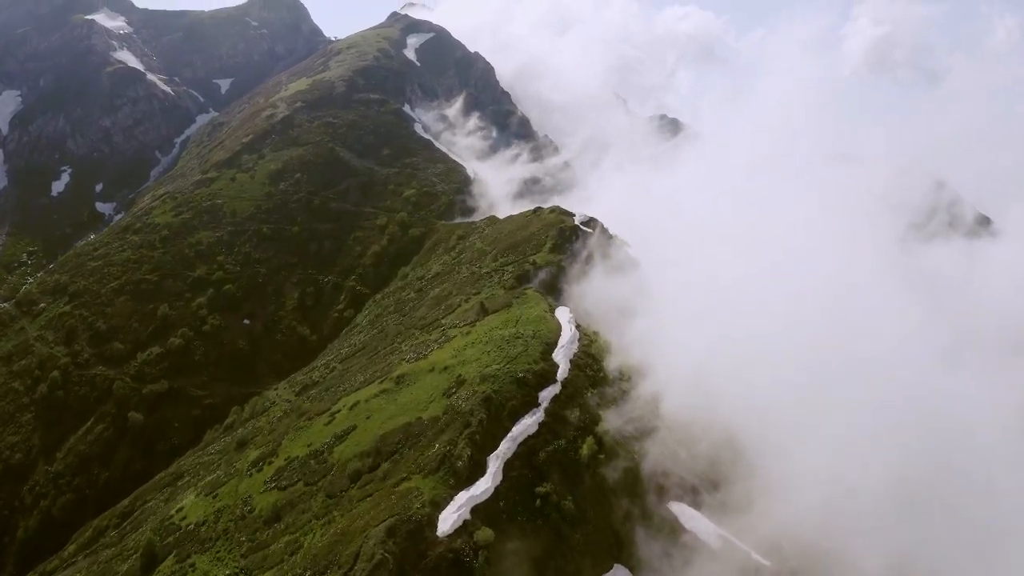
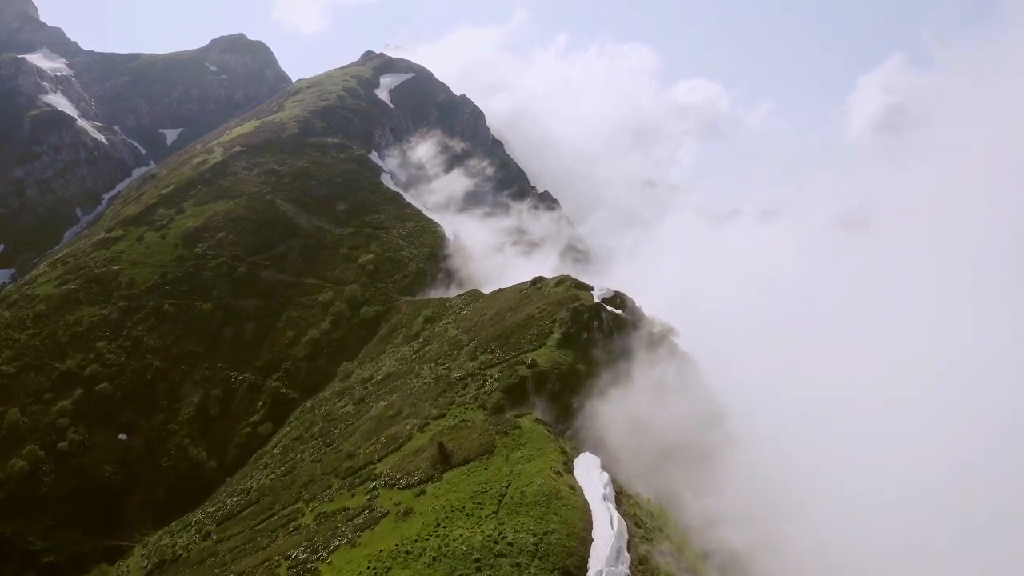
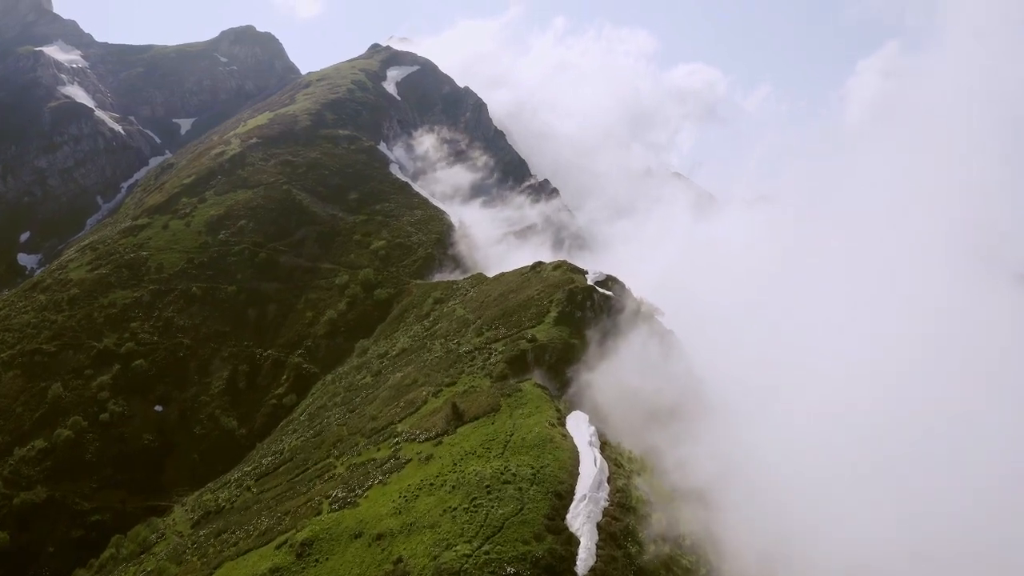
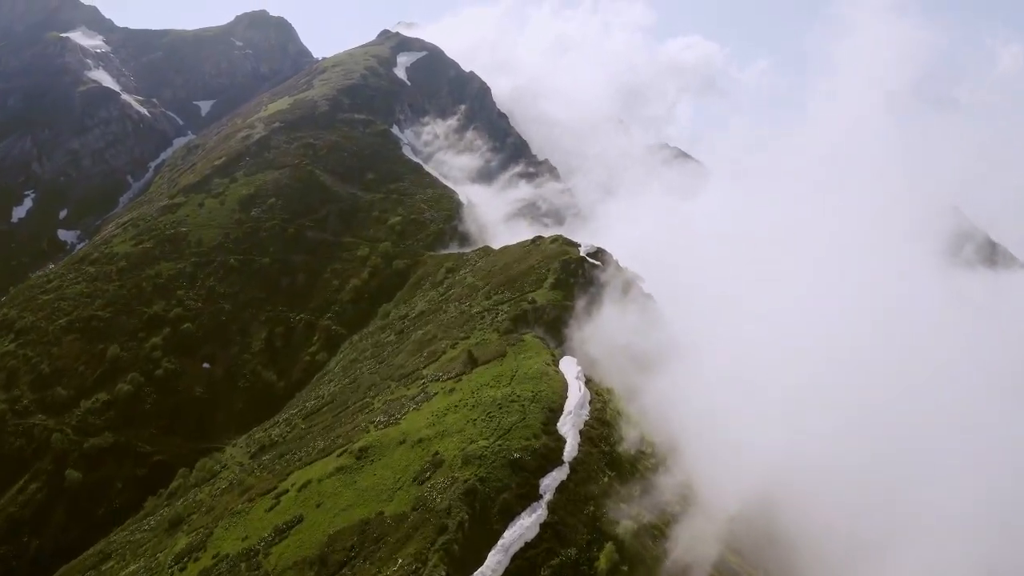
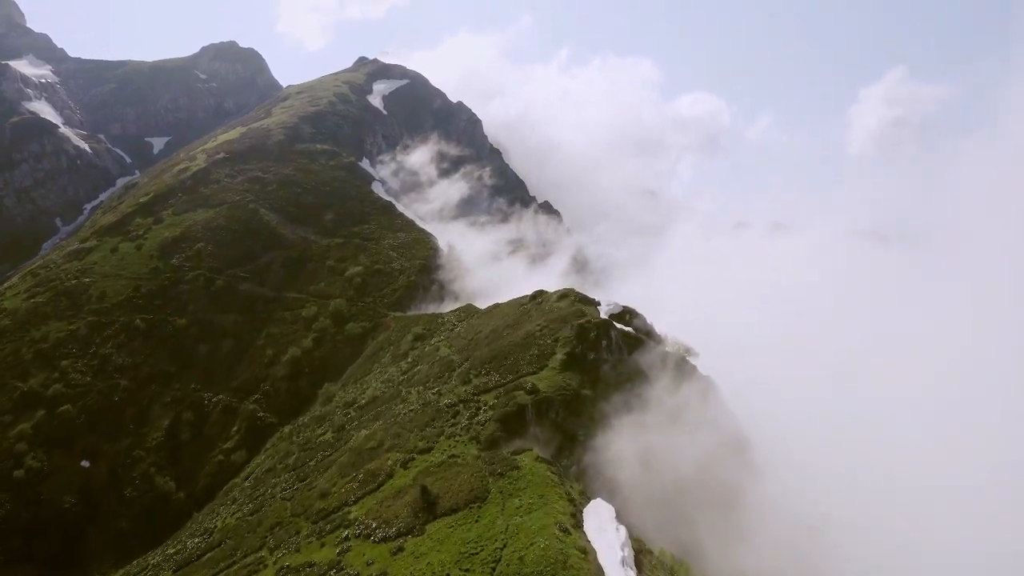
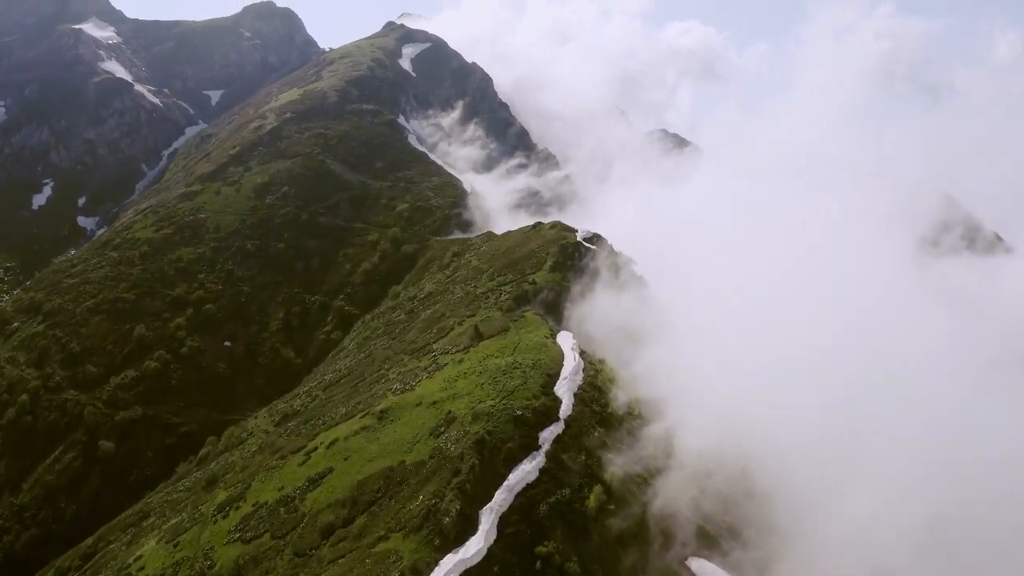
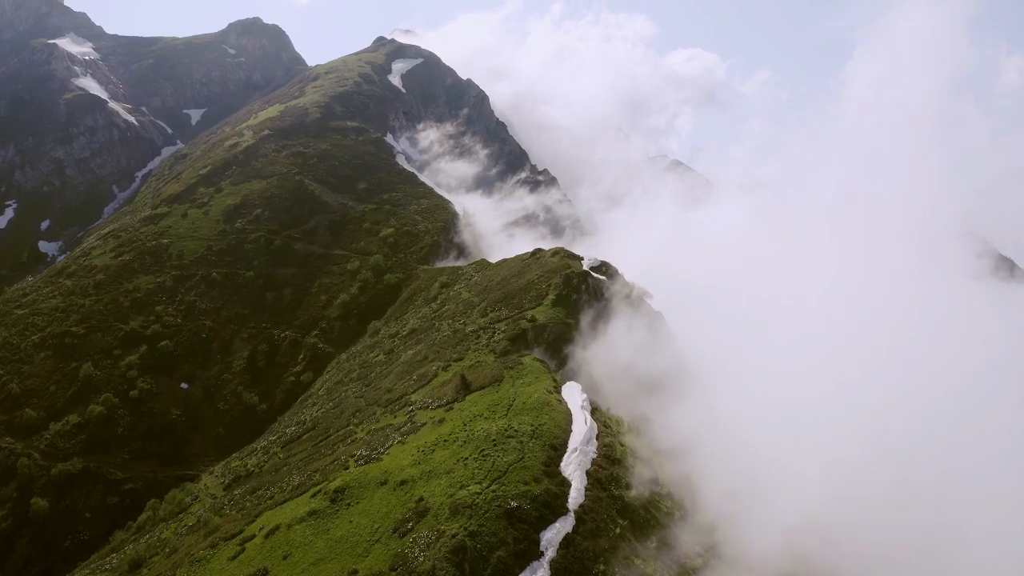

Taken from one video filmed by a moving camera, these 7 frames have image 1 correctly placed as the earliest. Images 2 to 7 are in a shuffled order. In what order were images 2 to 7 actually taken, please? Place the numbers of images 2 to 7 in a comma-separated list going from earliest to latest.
6, 4, 7, 3, 2, 5
